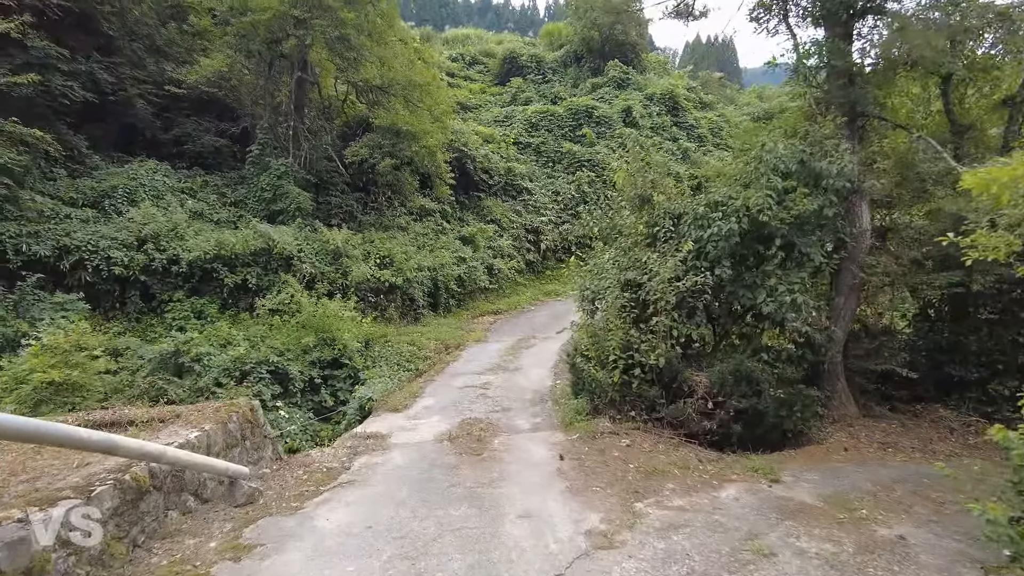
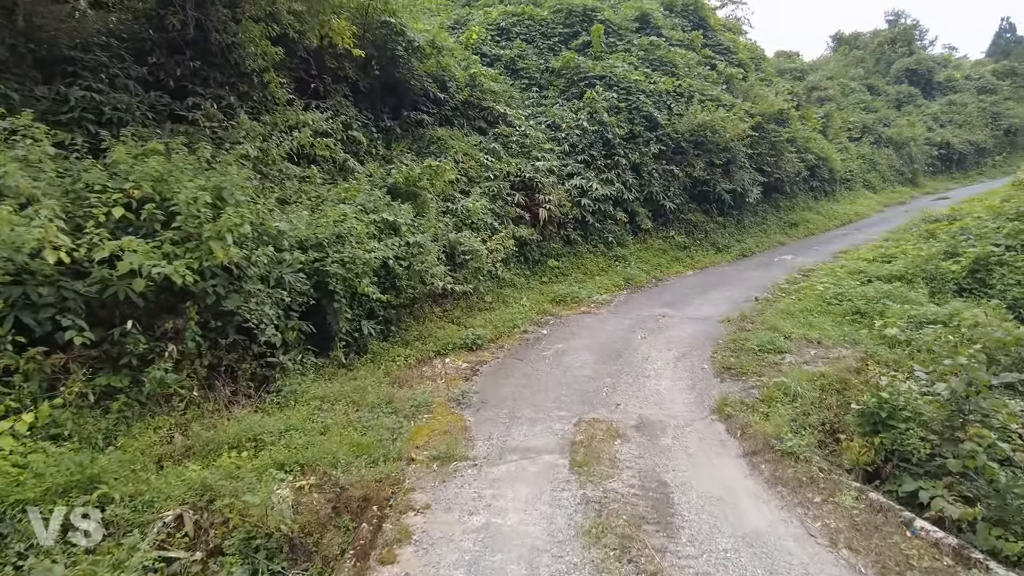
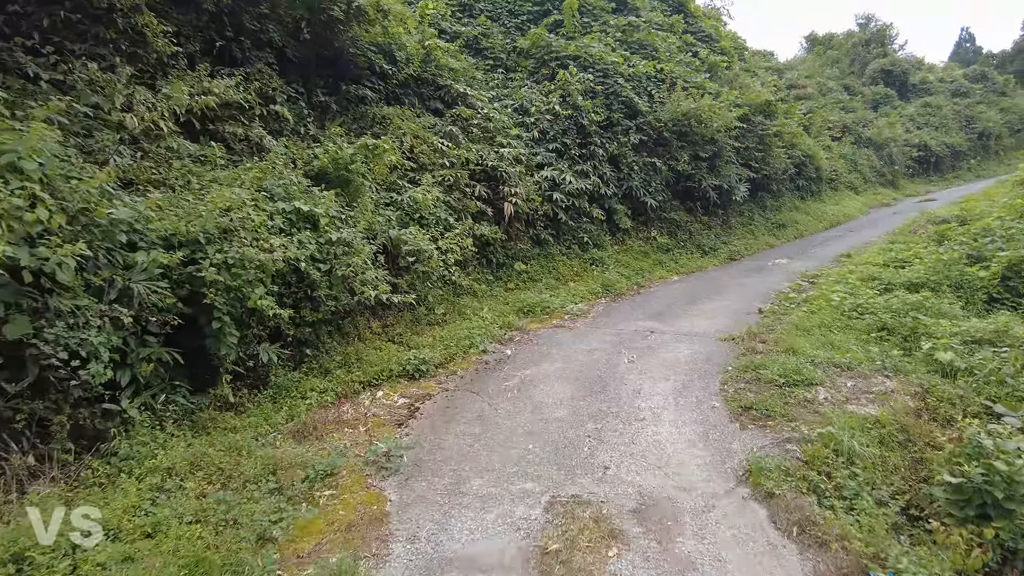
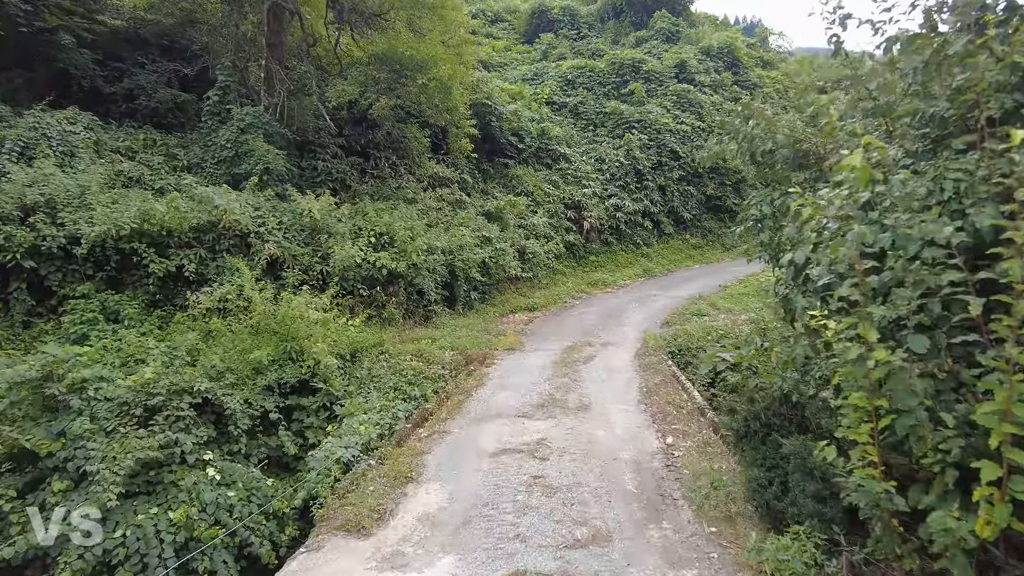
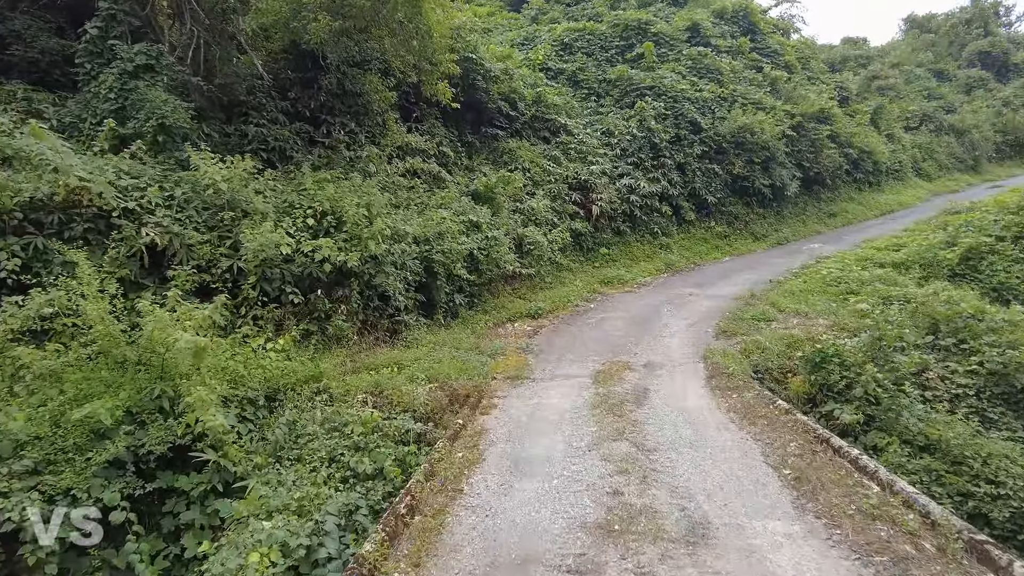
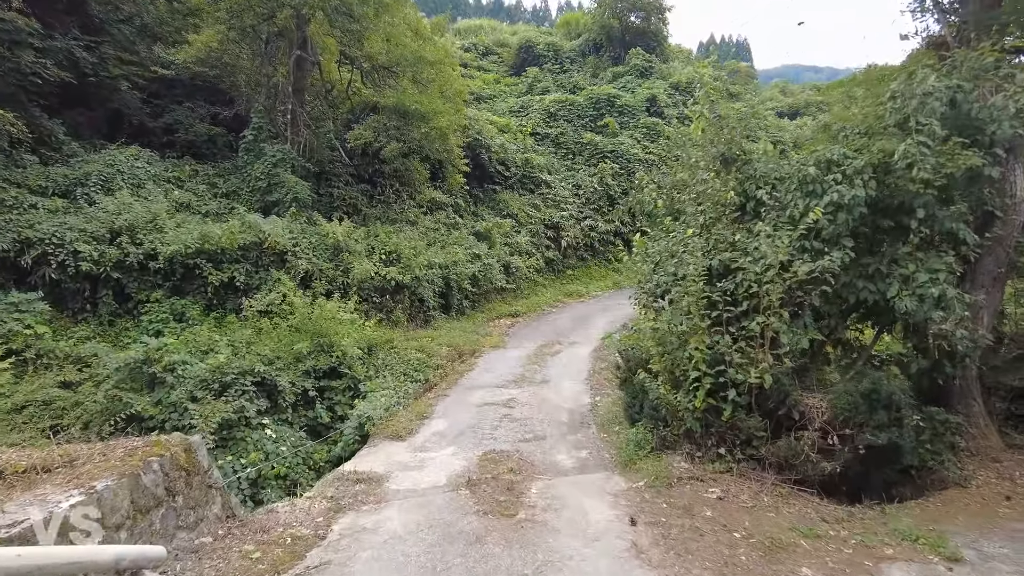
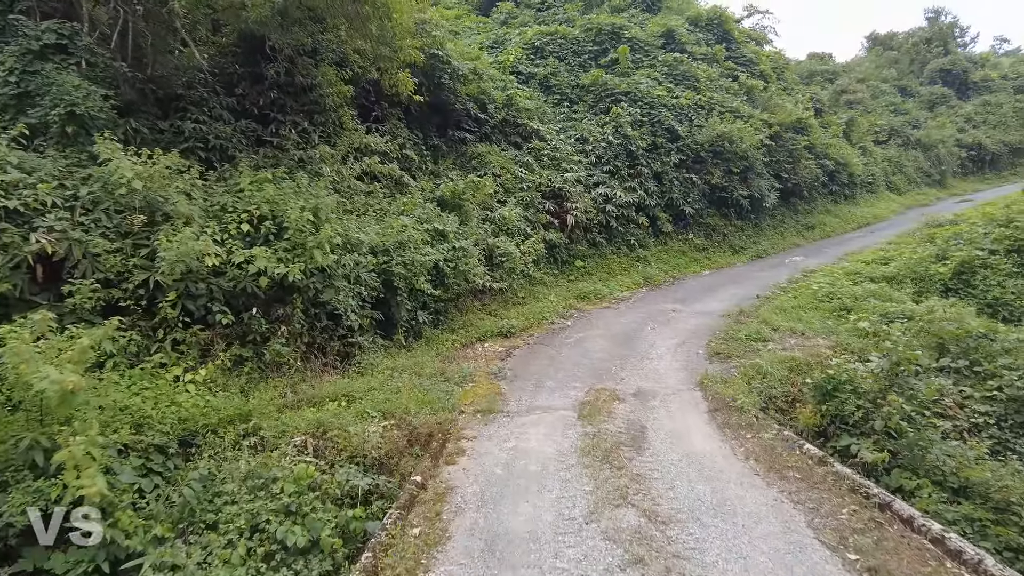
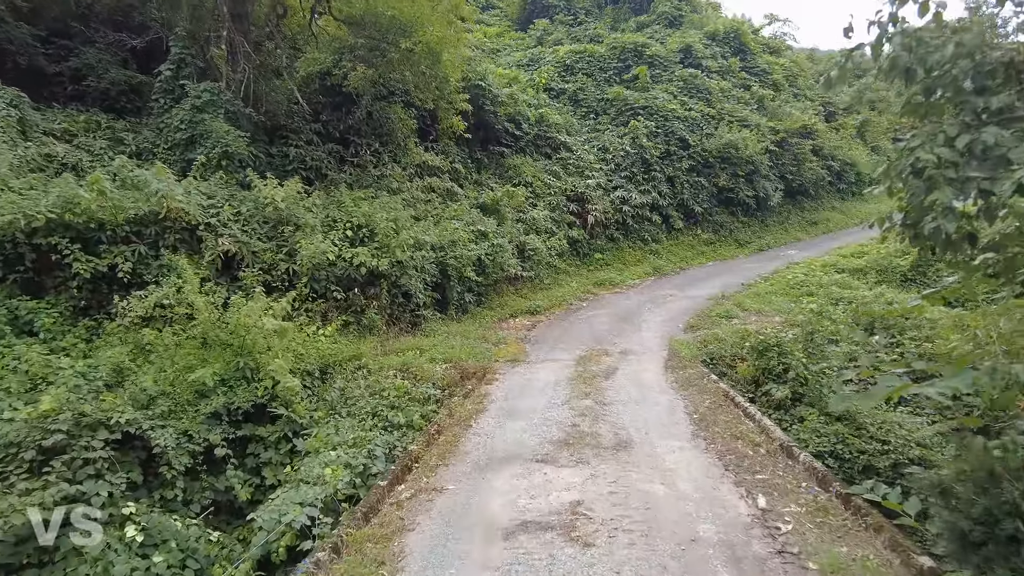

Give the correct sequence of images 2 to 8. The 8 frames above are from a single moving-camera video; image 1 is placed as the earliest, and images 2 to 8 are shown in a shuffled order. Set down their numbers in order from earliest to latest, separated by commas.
6, 4, 8, 5, 7, 2, 3
